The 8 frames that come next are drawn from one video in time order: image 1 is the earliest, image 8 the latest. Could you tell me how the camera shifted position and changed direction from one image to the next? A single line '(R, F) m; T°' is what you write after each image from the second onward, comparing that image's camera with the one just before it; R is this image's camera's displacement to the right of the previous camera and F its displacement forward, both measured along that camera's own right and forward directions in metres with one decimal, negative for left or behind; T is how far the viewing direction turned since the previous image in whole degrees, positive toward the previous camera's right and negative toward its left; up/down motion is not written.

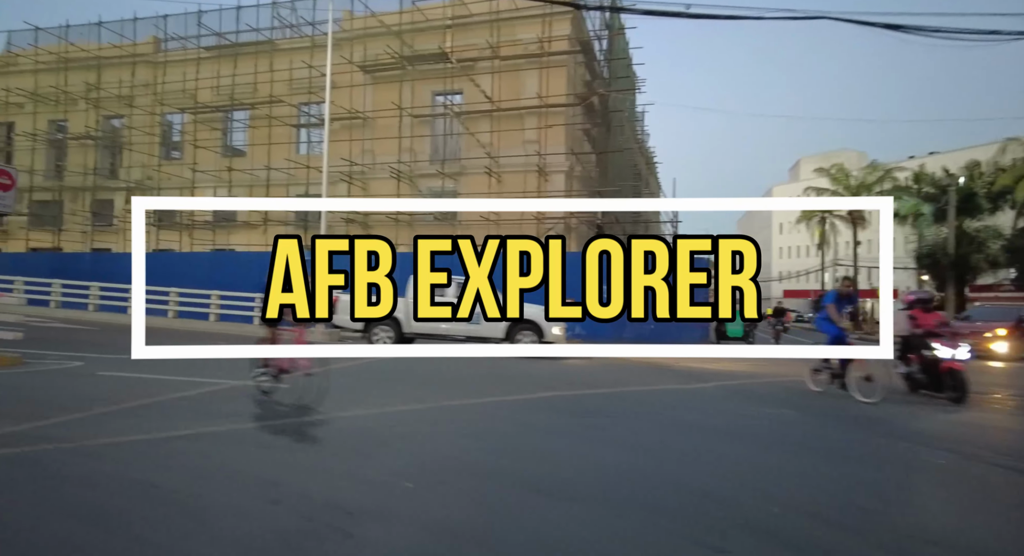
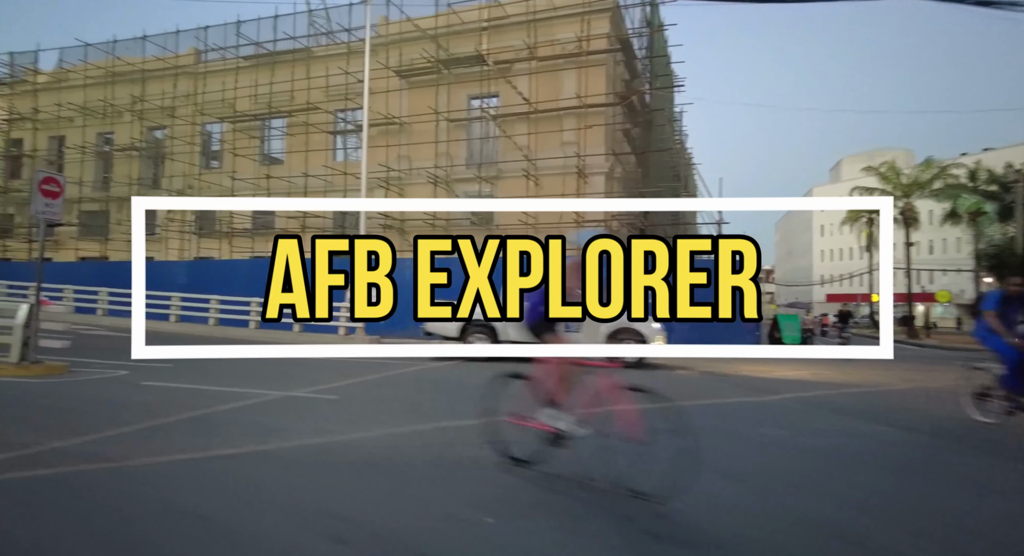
(-0.3, +0.4) m; -3°
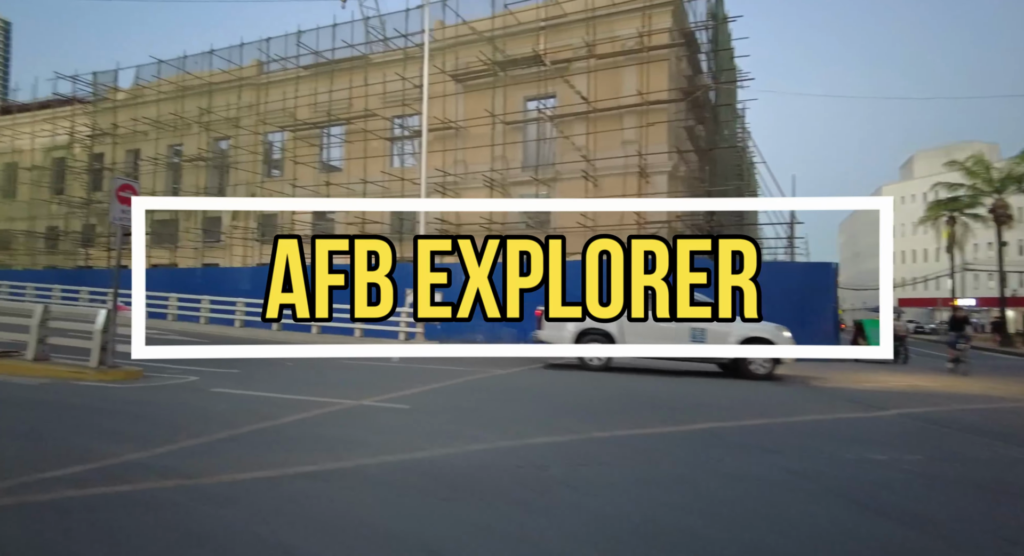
(-0.3, +0.4) m; -5°
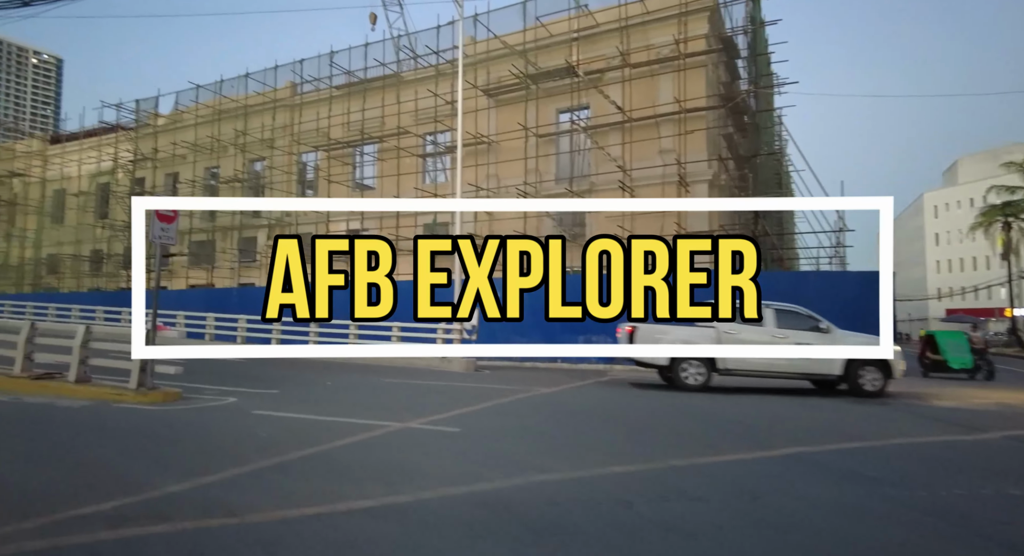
(-0.2, +0.4) m; -3°
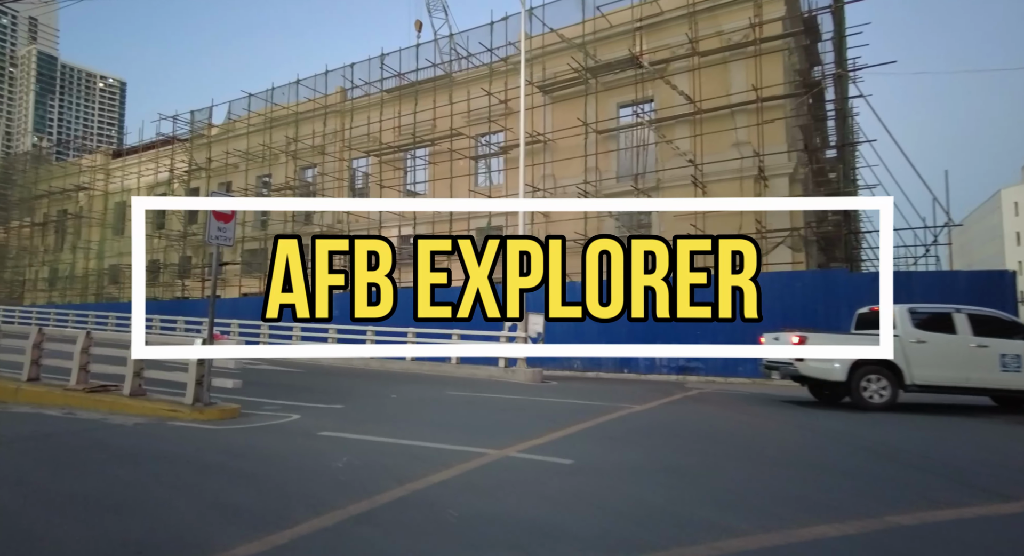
(-0.6, +1.0) m; -4°
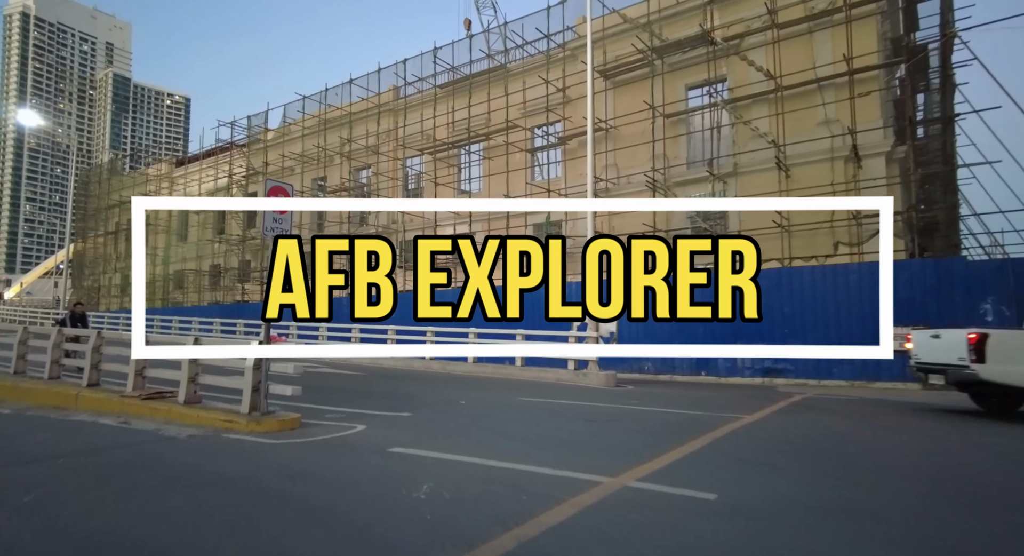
(-0.4, +1.0) m; -5°
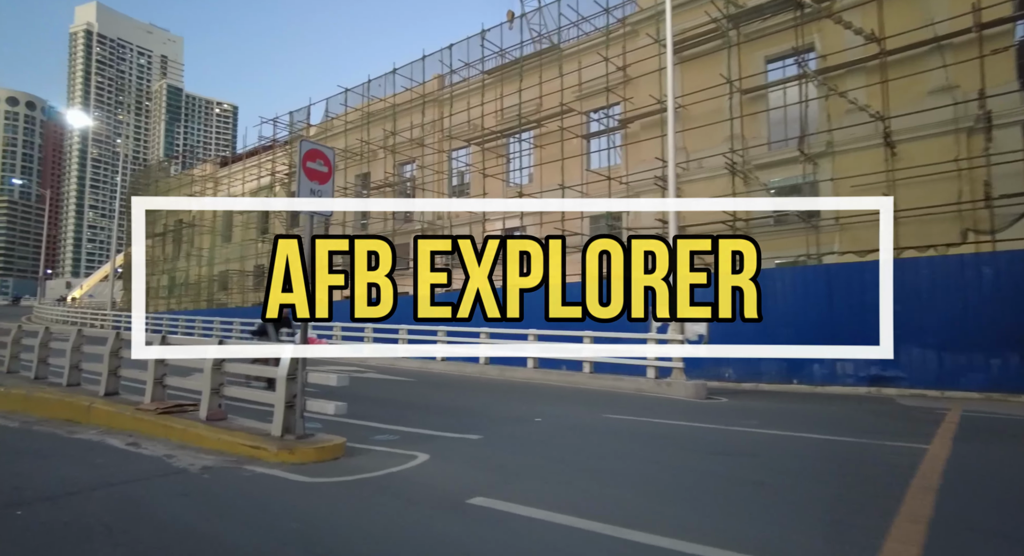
(-0.6, +1.8) m; -4°
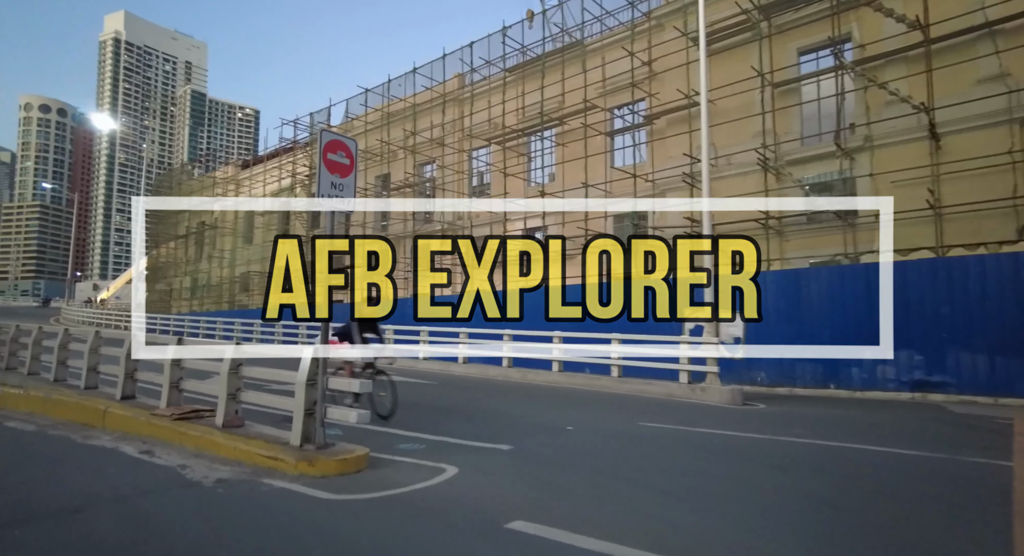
(-0.1, +0.4) m; -2°
